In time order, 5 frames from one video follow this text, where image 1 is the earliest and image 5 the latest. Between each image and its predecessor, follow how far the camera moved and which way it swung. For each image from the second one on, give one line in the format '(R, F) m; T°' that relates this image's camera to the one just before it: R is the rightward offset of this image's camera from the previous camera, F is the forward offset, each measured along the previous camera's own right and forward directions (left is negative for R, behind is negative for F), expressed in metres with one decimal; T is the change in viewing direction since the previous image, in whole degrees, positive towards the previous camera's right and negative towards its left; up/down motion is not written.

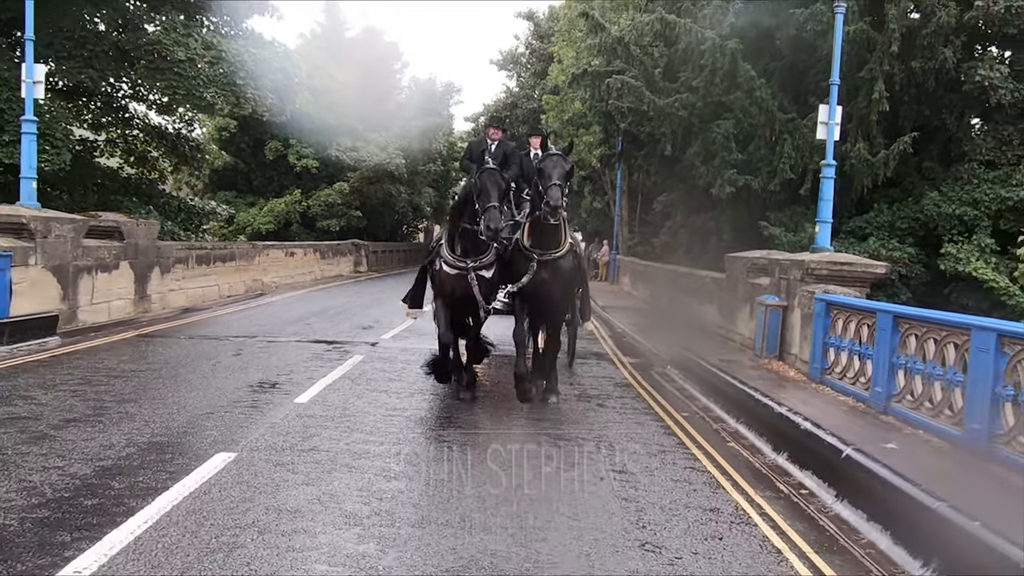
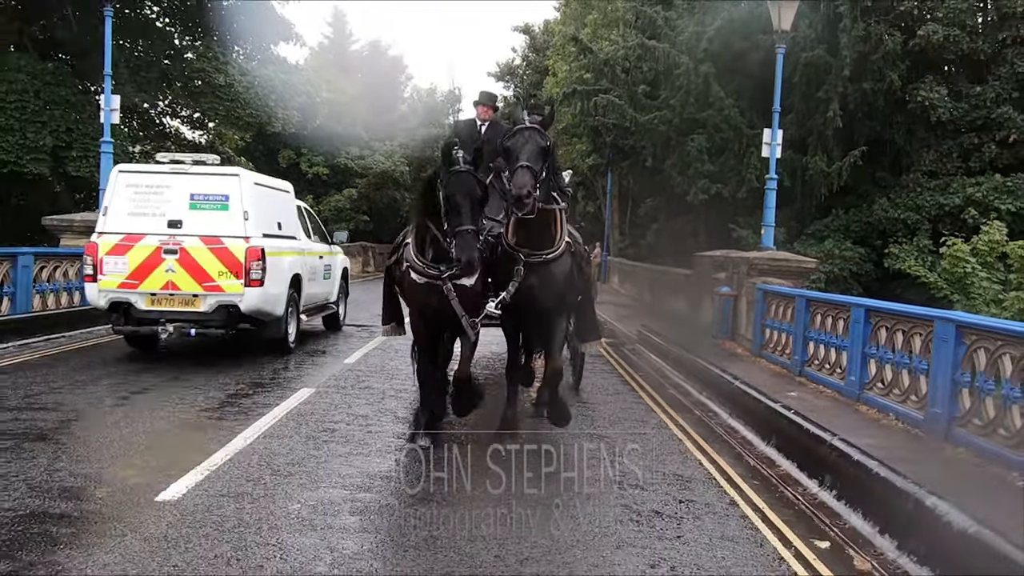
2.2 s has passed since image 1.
(0.0, -2.1) m; 0°
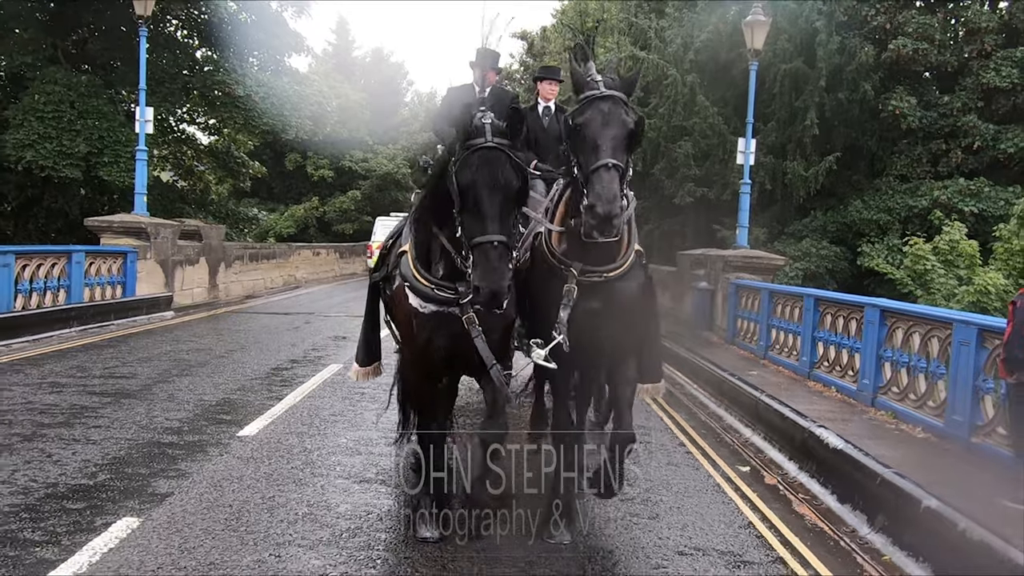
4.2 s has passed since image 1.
(0.0, -1.3) m; 0°
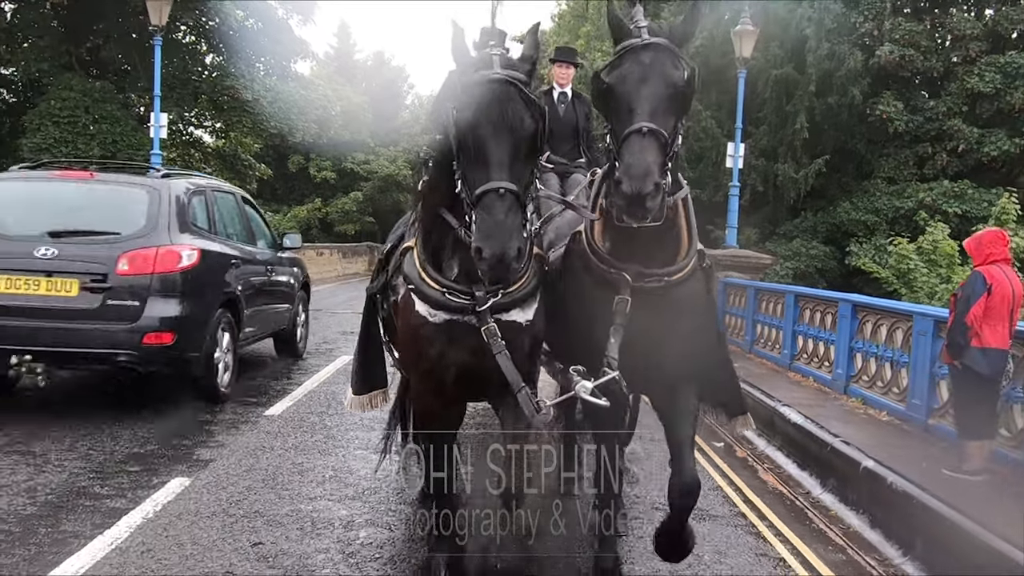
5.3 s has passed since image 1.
(0.0, -0.6) m; 0°
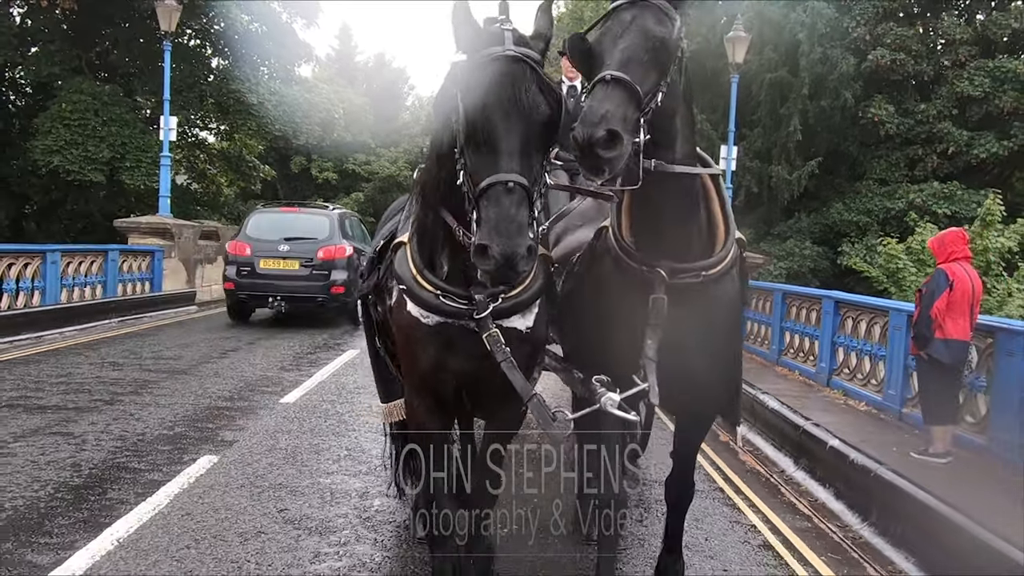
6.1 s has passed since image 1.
(0.0, -0.4) m; 0°
